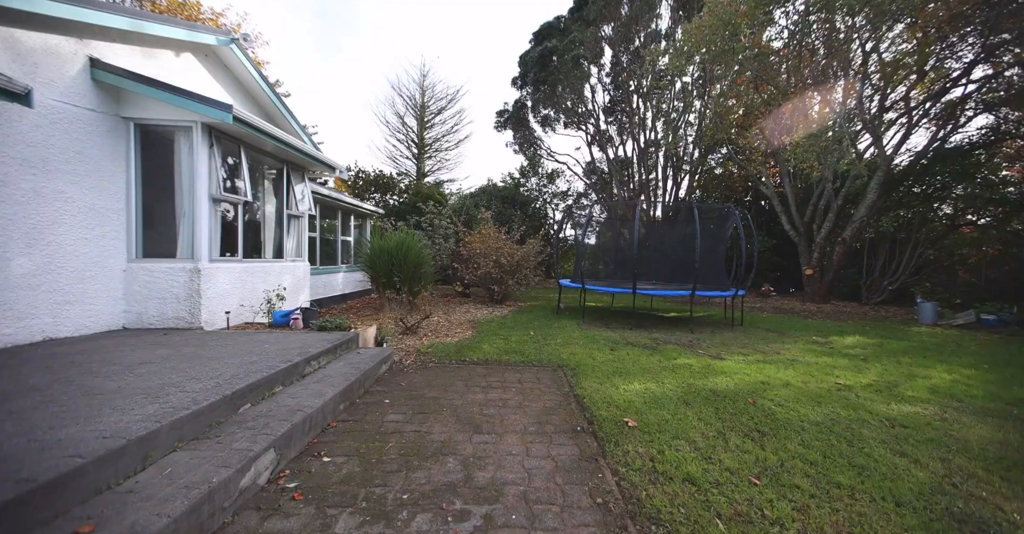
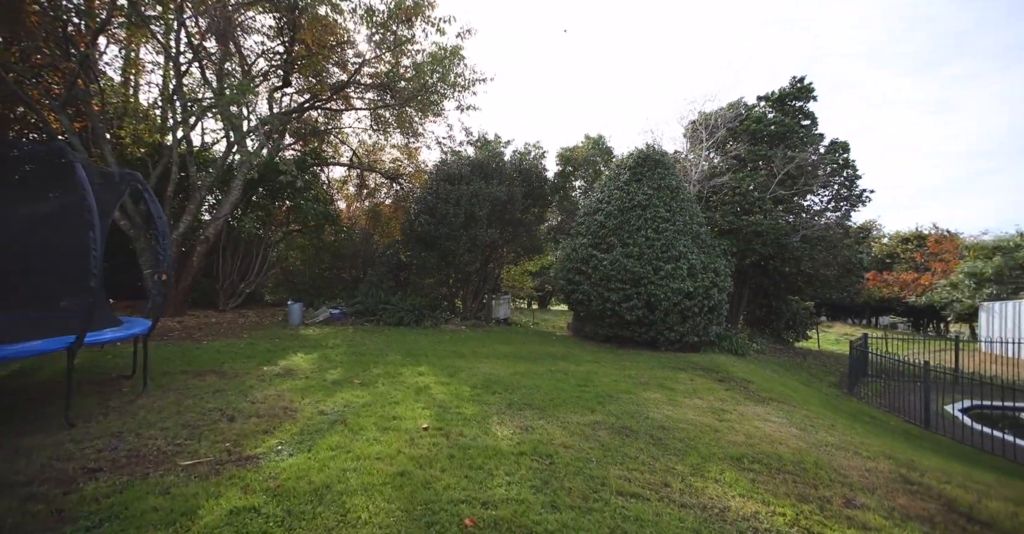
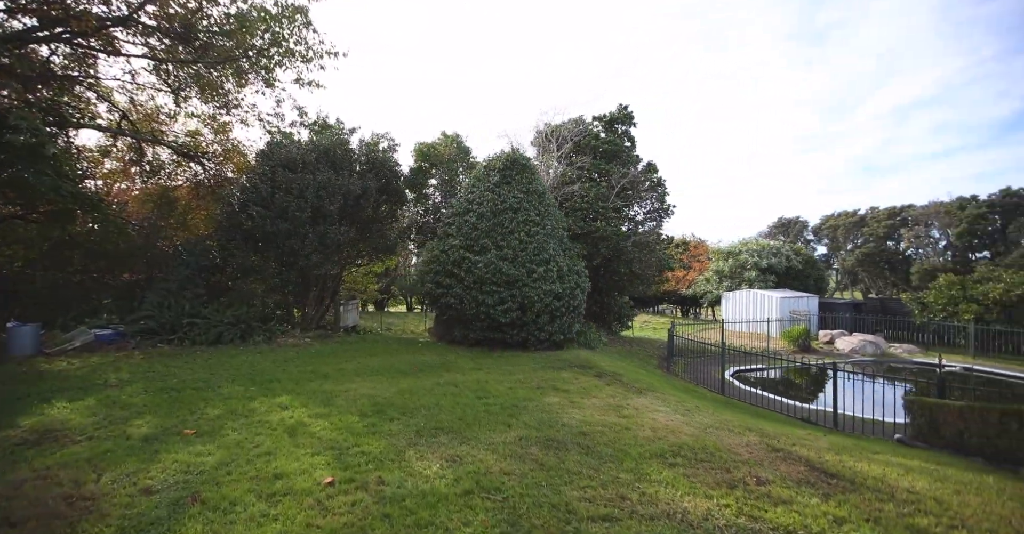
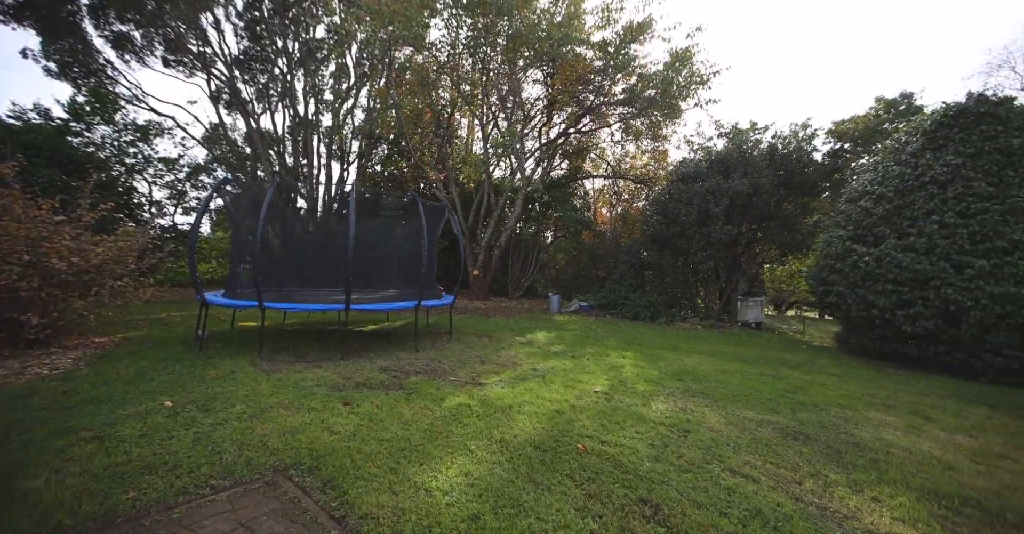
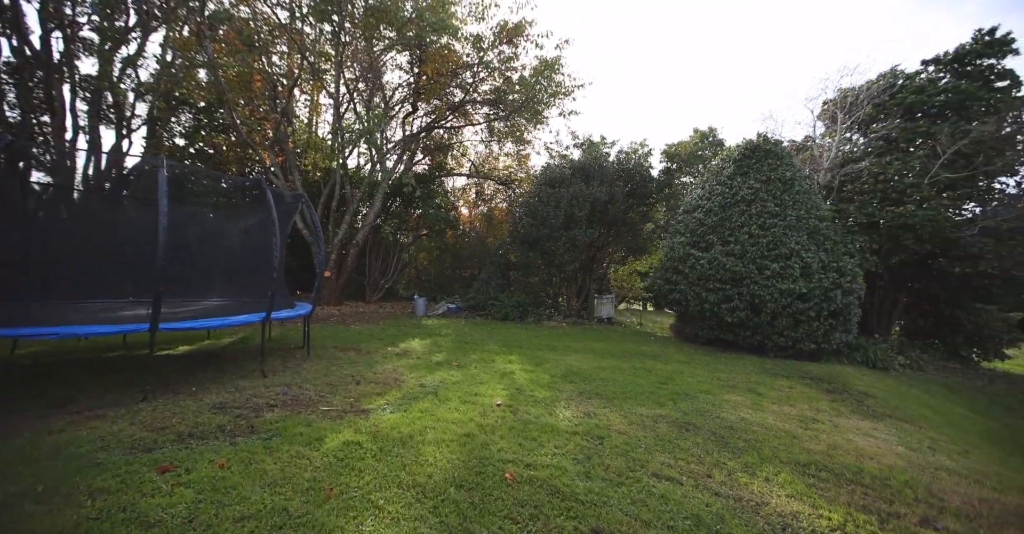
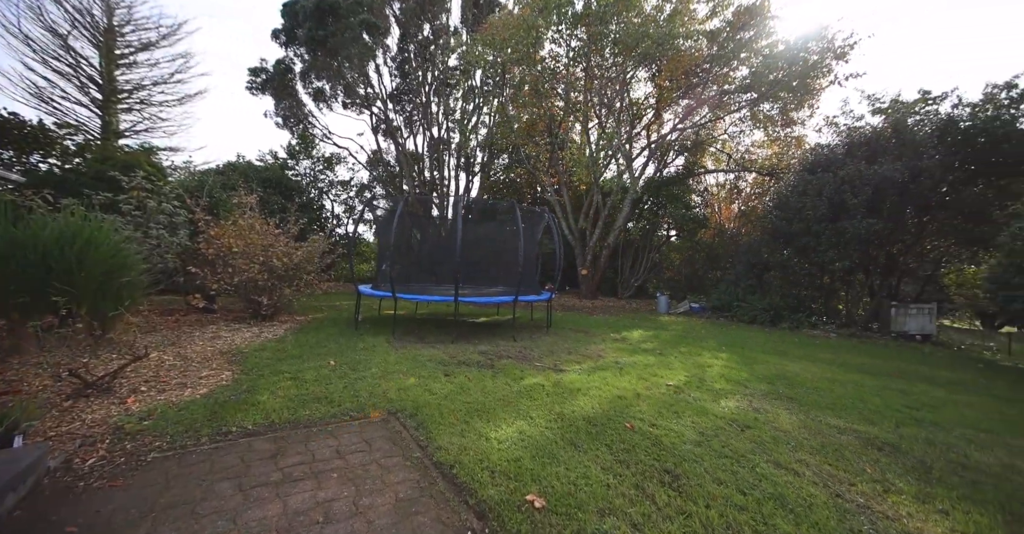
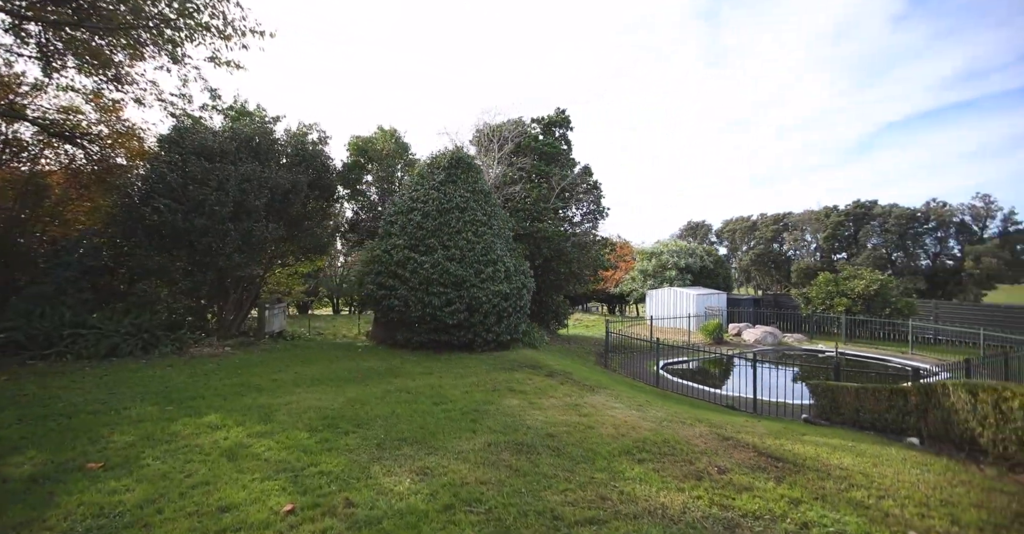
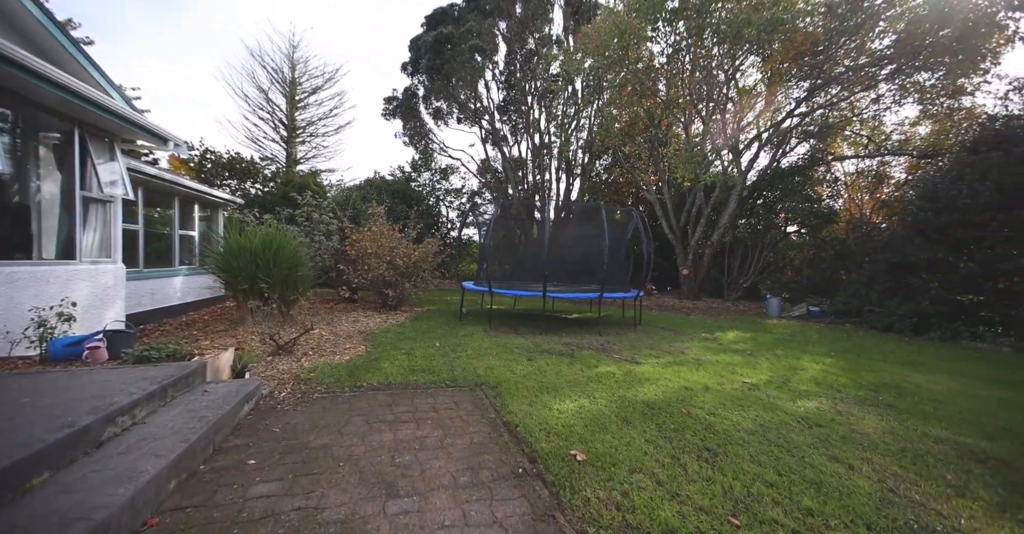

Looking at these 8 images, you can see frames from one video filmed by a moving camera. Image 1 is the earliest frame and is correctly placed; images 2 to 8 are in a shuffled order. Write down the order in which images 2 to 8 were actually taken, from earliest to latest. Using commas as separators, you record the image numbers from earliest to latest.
8, 6, 4, 5, 2, 3, 7
